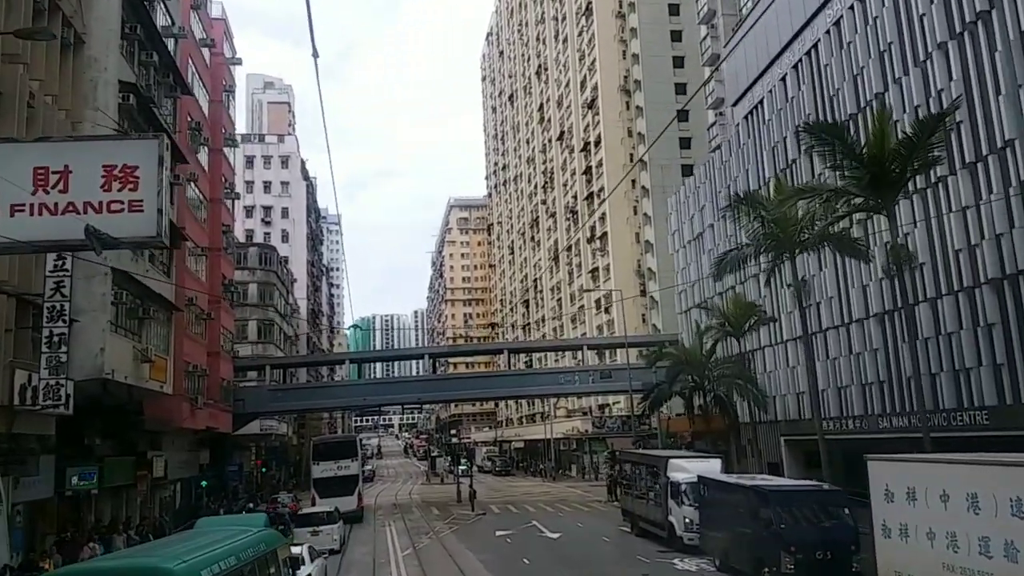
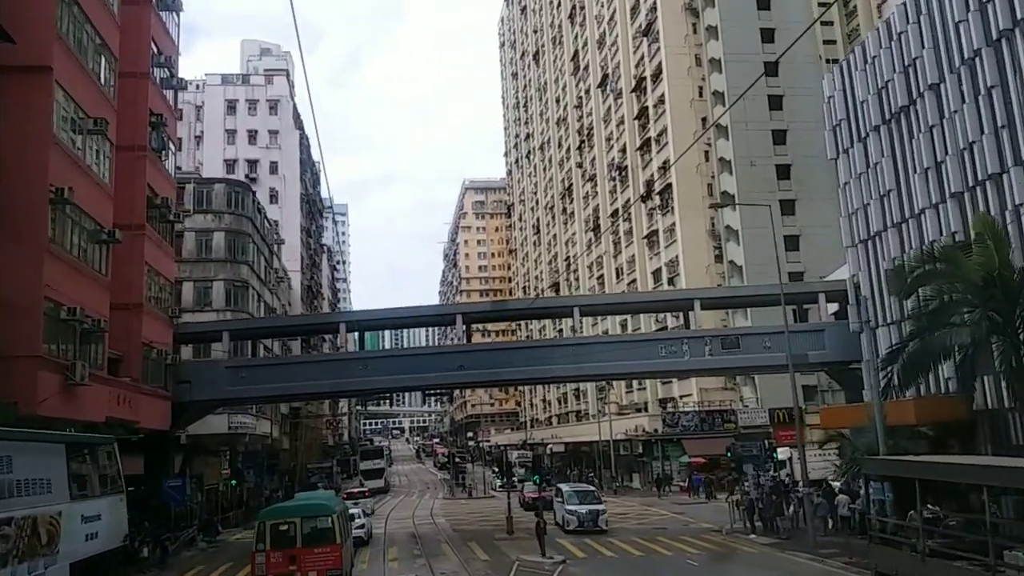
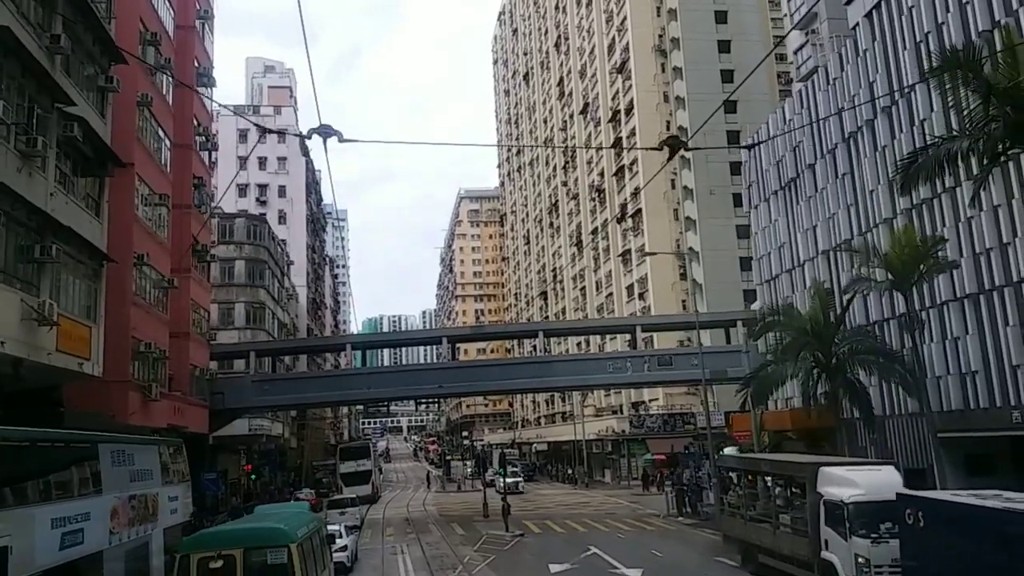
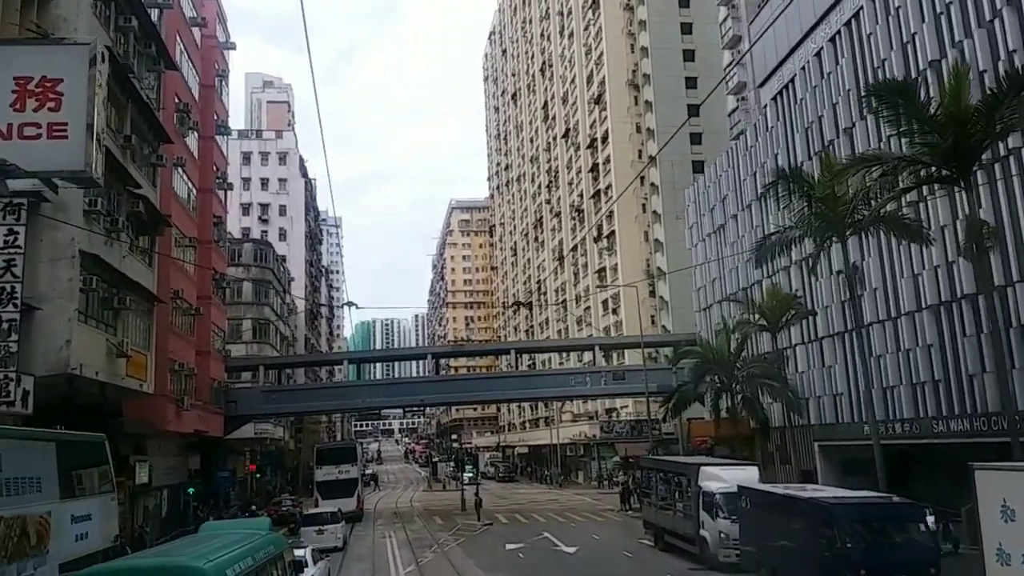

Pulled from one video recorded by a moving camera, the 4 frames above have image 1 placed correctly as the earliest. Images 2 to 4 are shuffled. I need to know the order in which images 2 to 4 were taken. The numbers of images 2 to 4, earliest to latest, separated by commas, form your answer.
4, 3, 2
